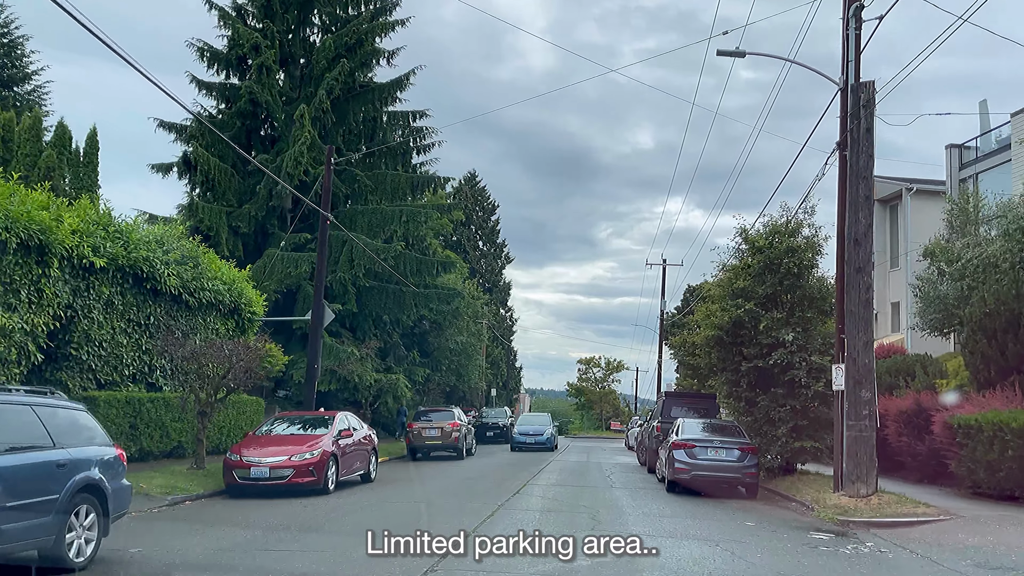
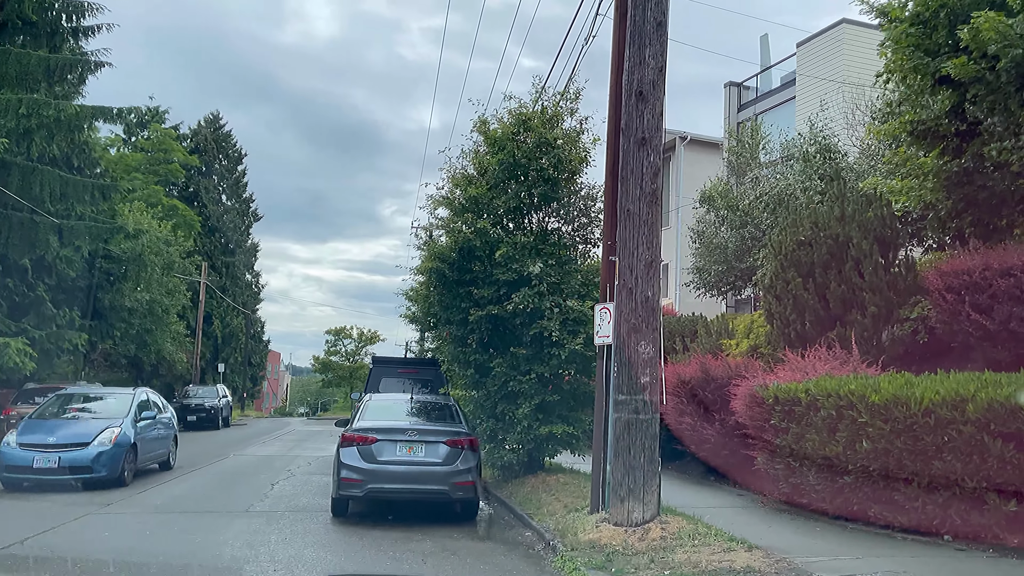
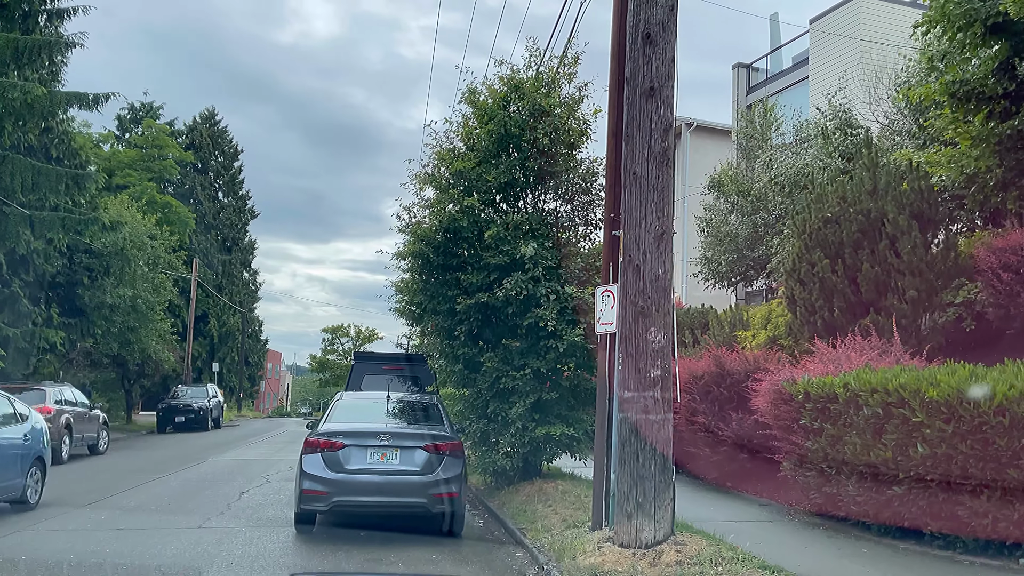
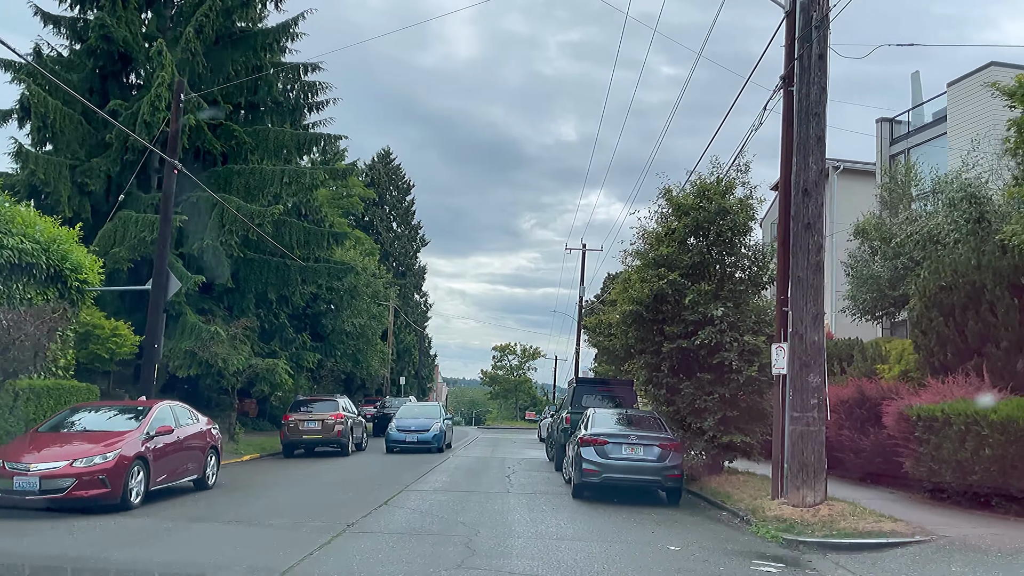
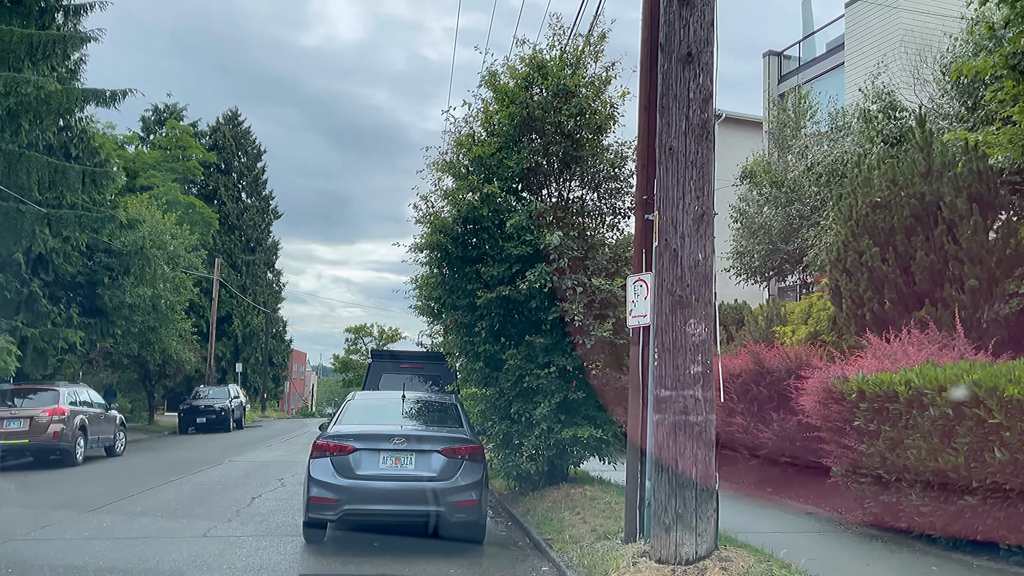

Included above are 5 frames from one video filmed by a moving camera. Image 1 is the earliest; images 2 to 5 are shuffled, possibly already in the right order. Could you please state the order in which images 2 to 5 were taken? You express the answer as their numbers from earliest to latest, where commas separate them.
4, 2, 3, 5
